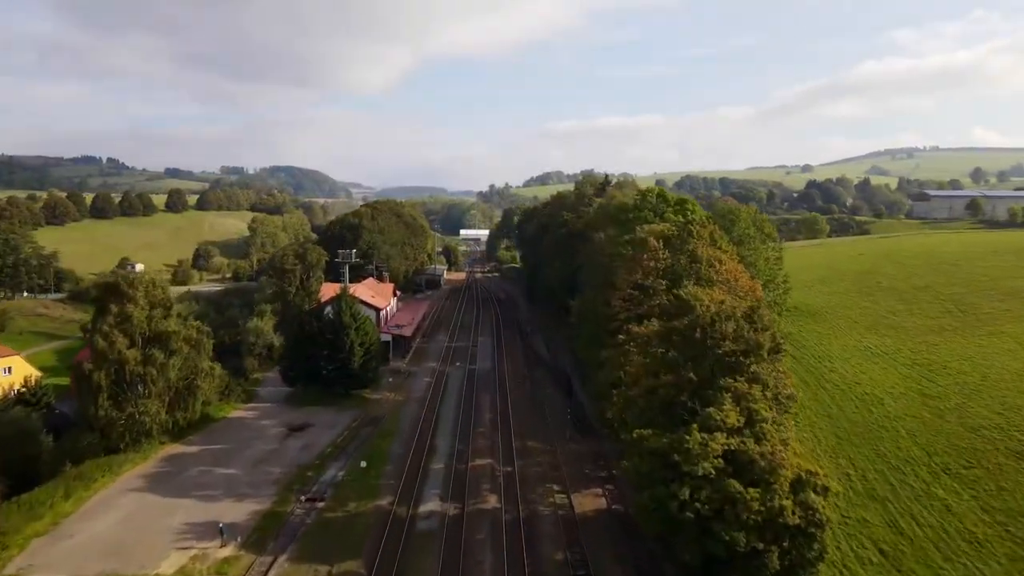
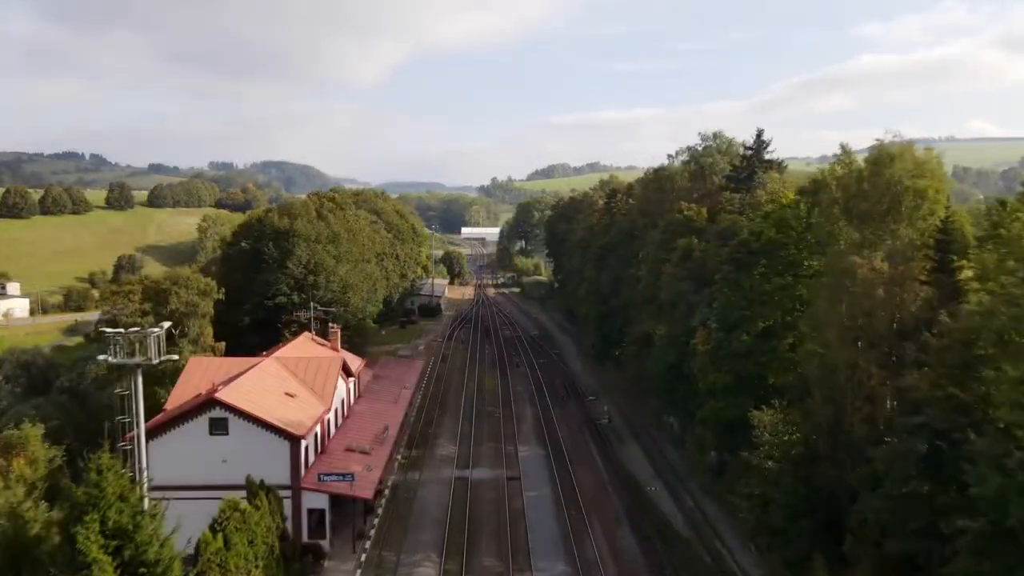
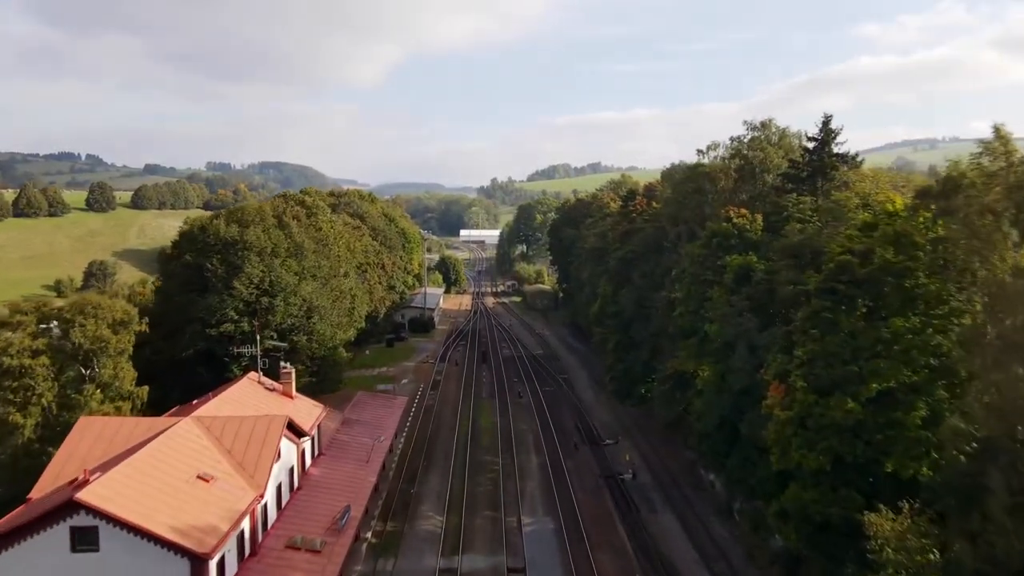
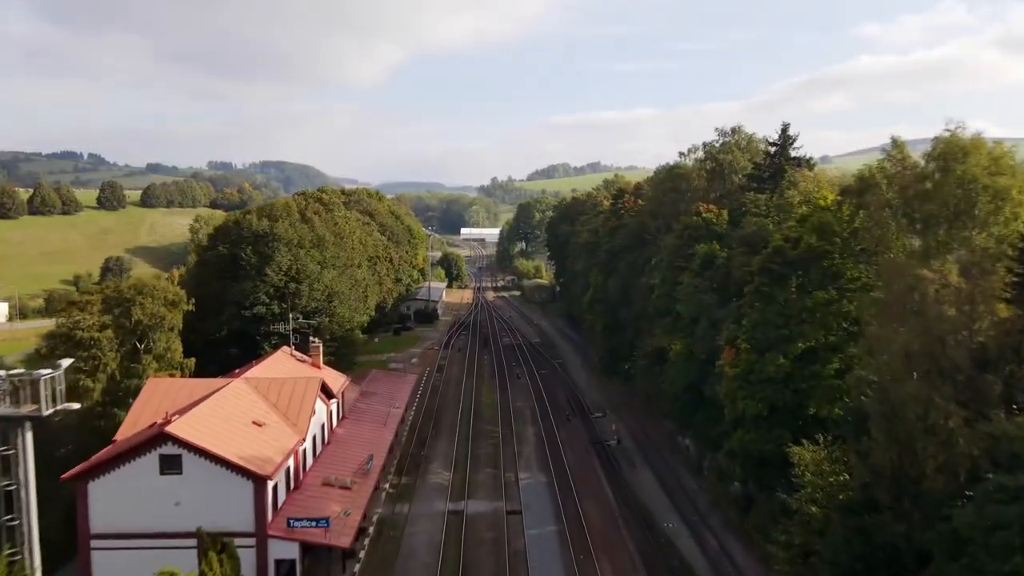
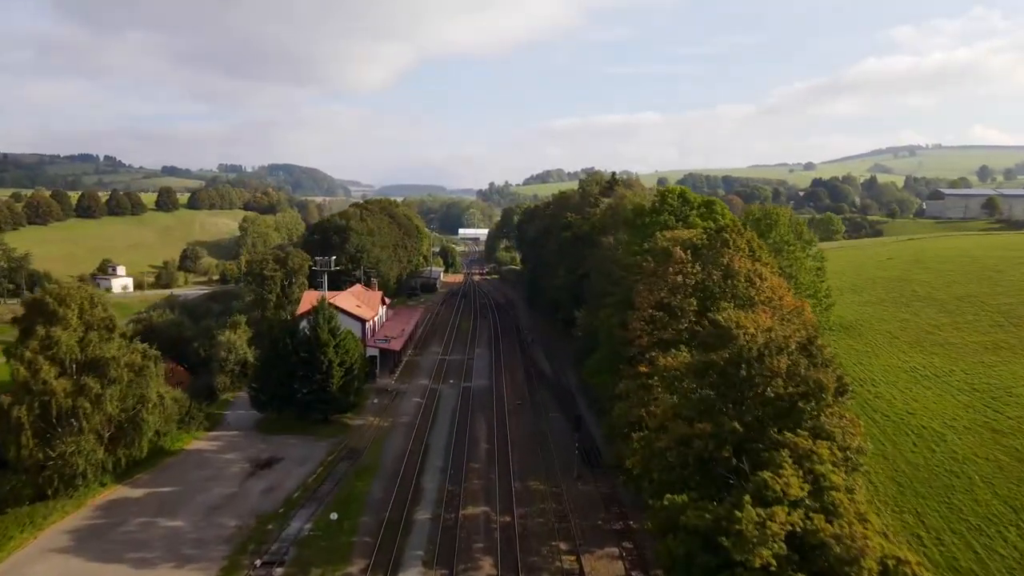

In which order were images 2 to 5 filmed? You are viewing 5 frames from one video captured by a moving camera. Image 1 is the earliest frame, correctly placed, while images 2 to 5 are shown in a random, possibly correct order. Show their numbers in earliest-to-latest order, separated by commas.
5, 2, 4, 3
